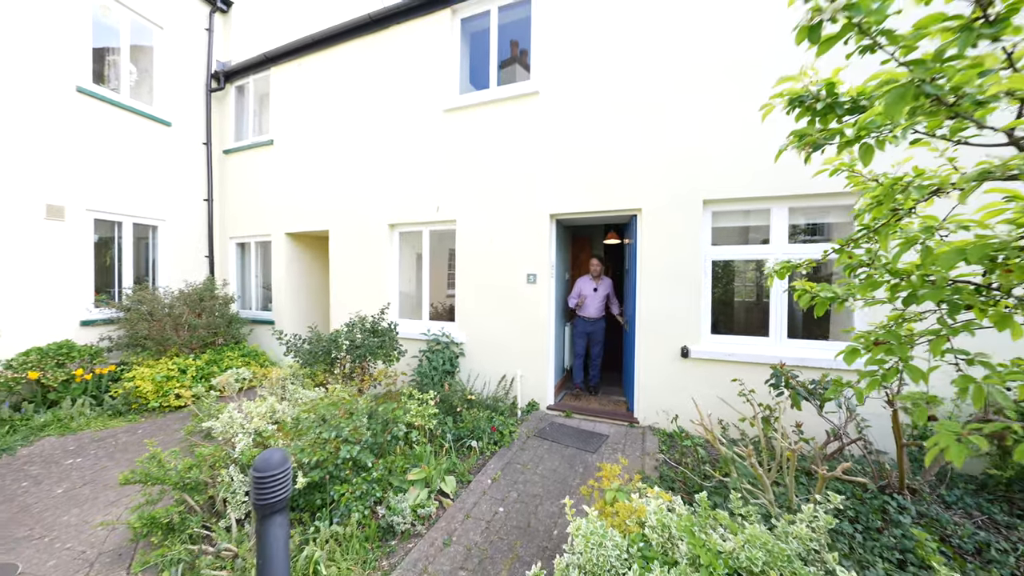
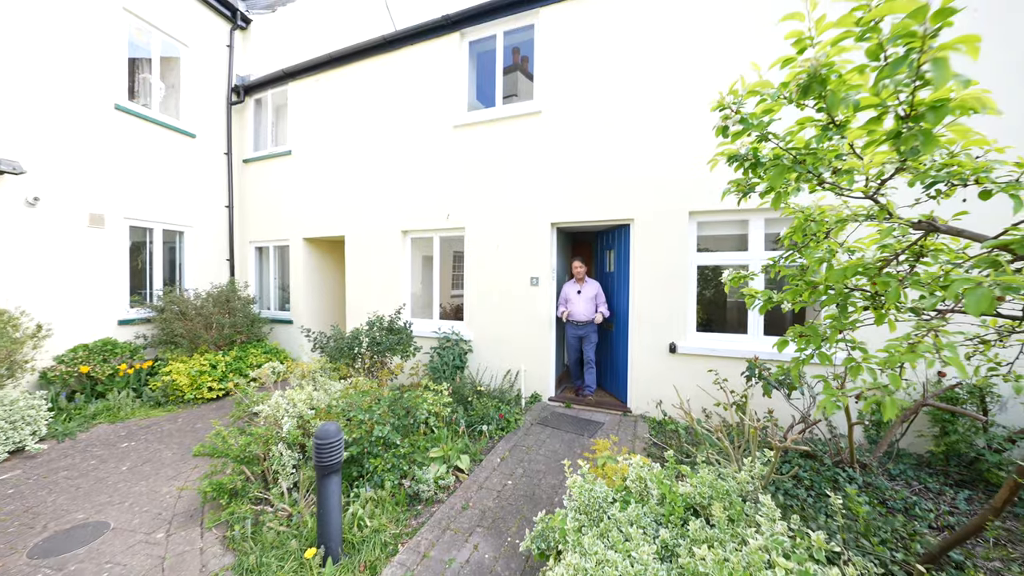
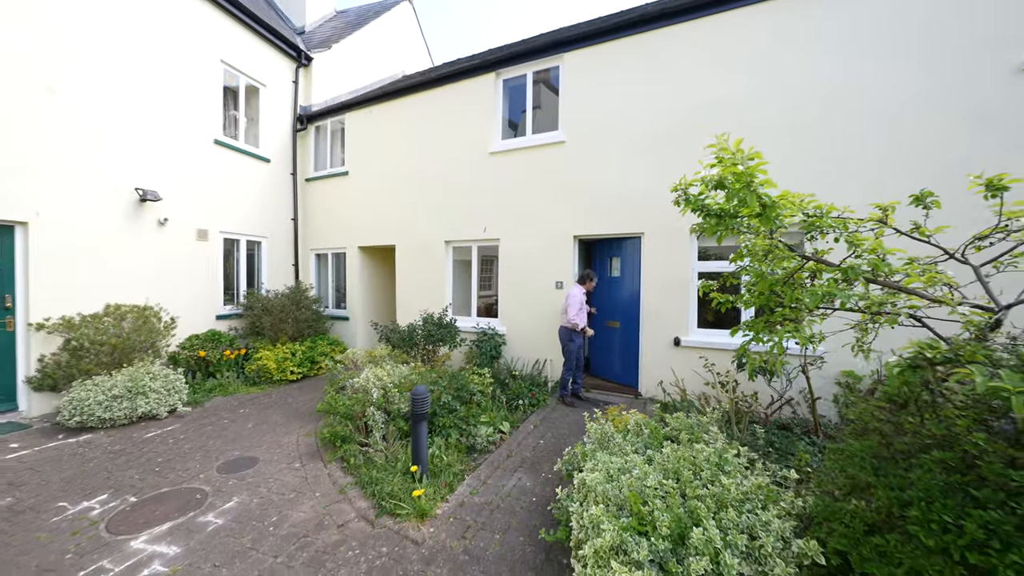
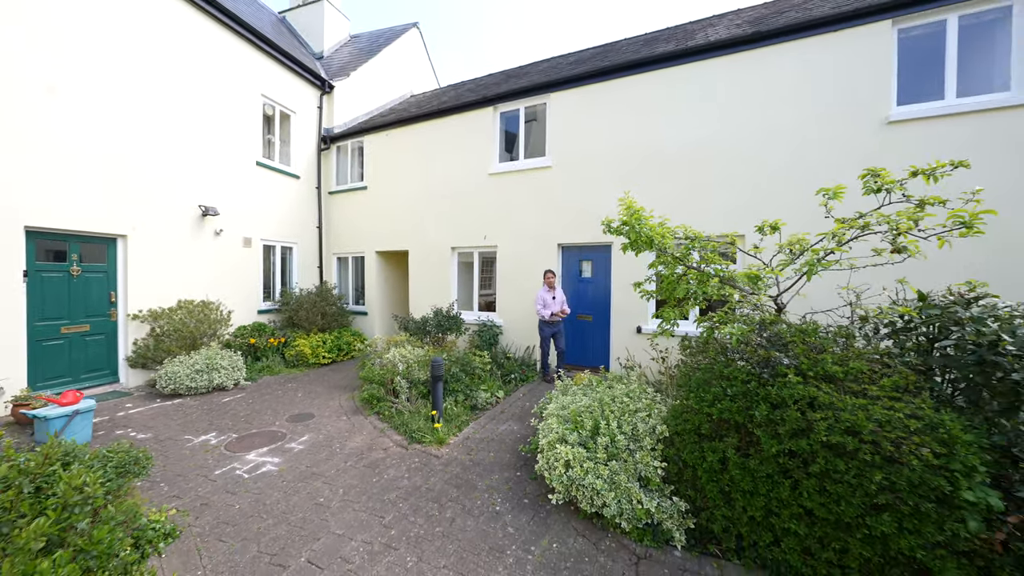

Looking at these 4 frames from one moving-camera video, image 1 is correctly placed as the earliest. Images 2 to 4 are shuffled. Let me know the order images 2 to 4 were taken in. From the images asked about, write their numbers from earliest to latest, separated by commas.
2, 3, 4
